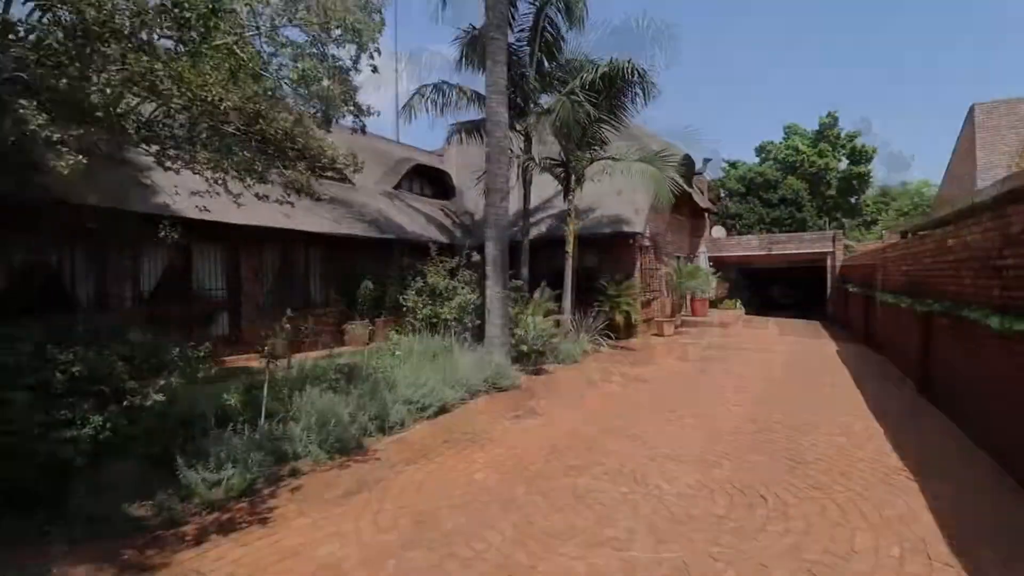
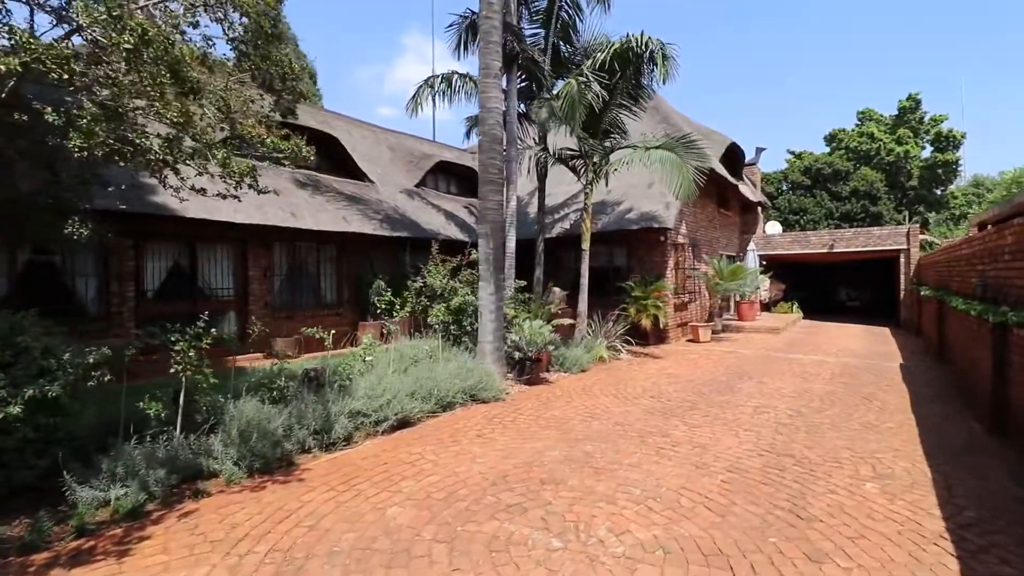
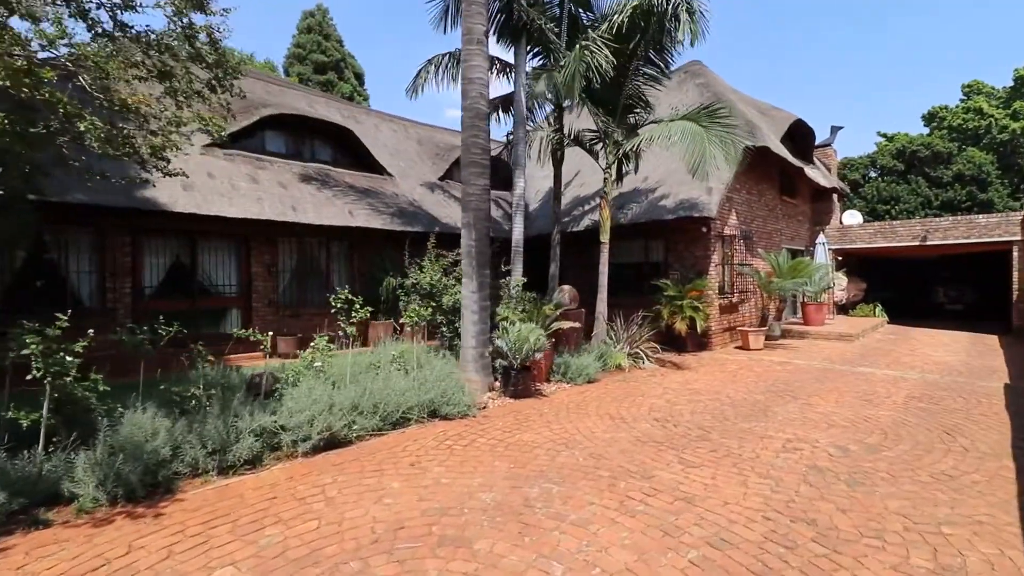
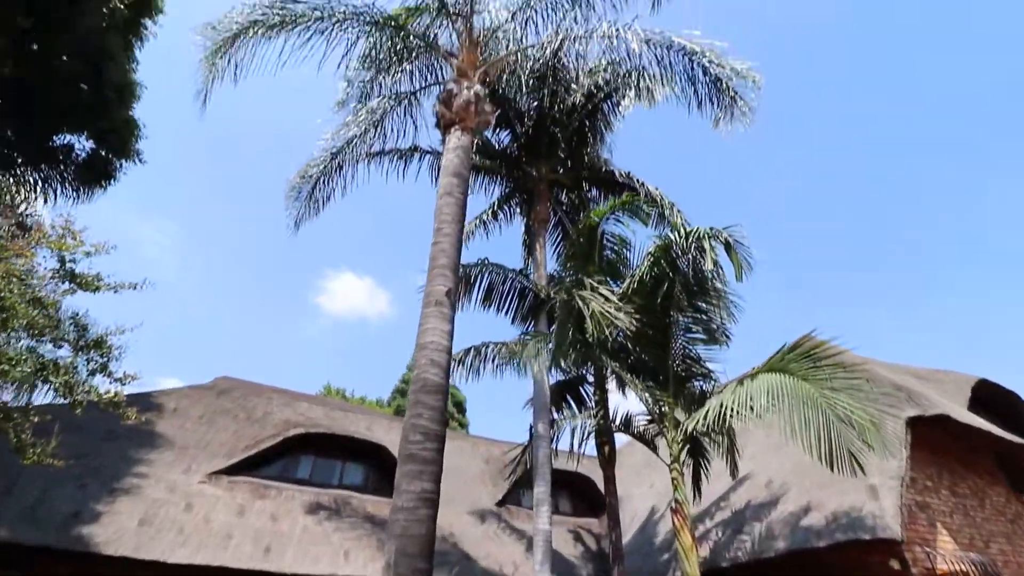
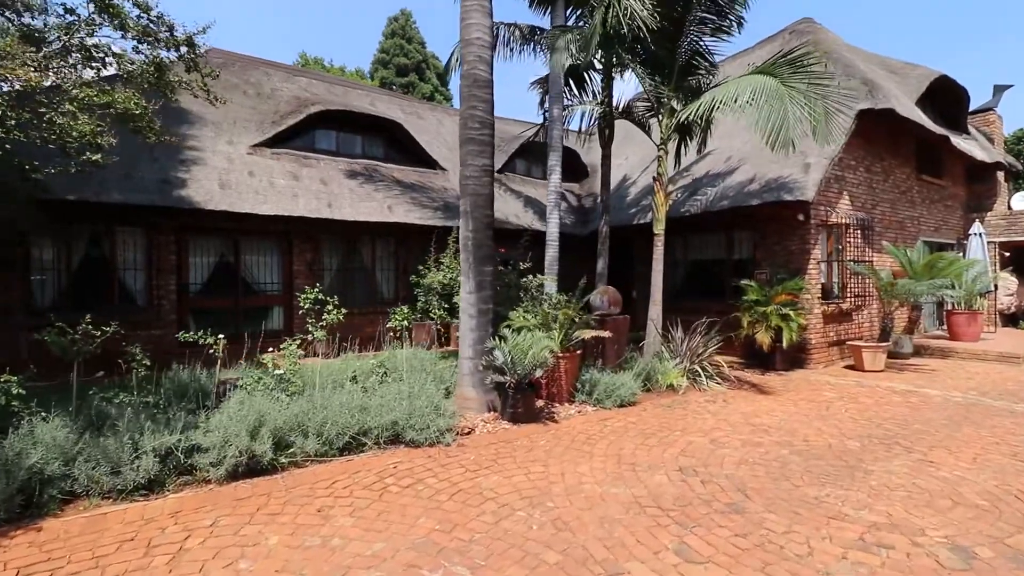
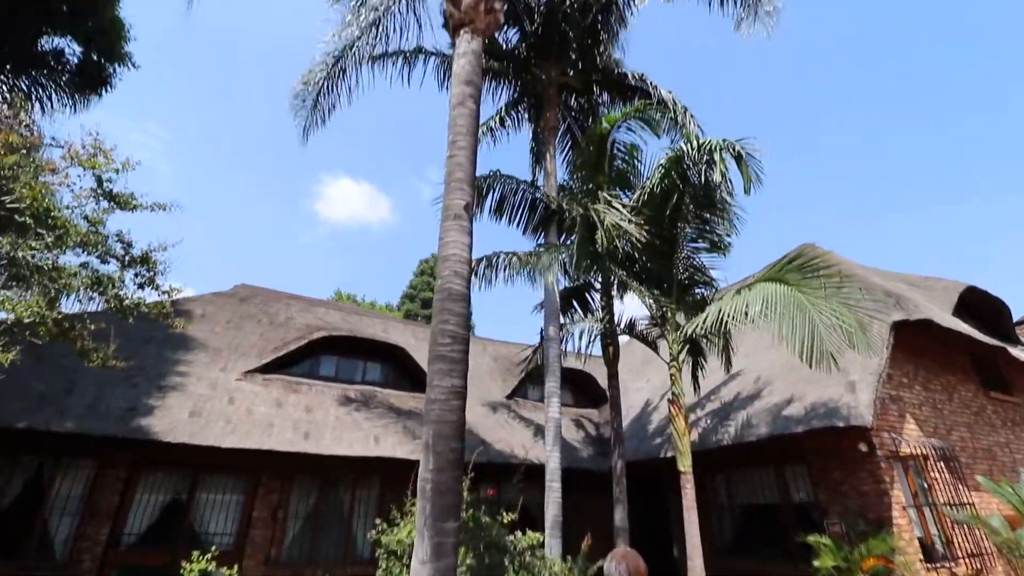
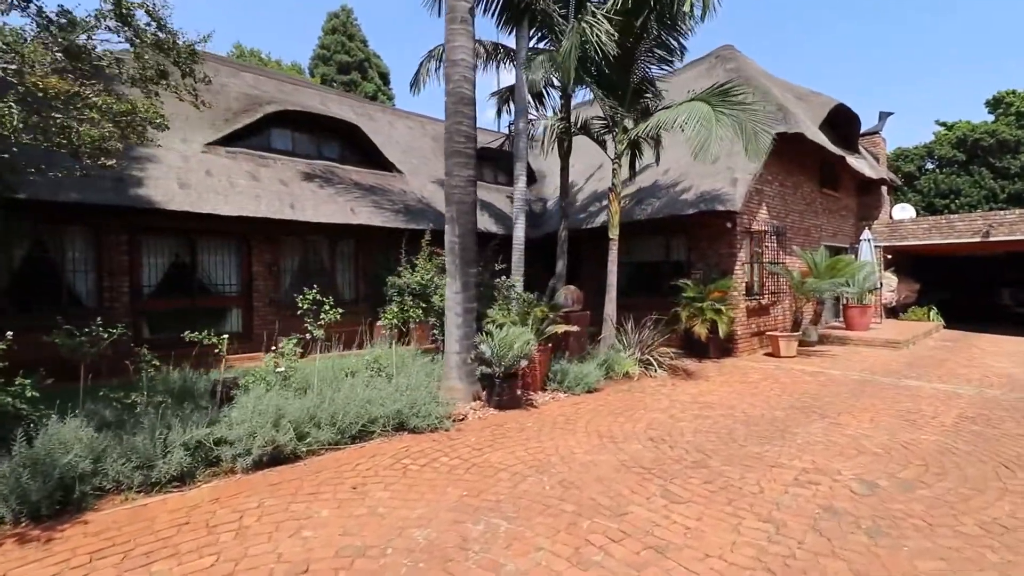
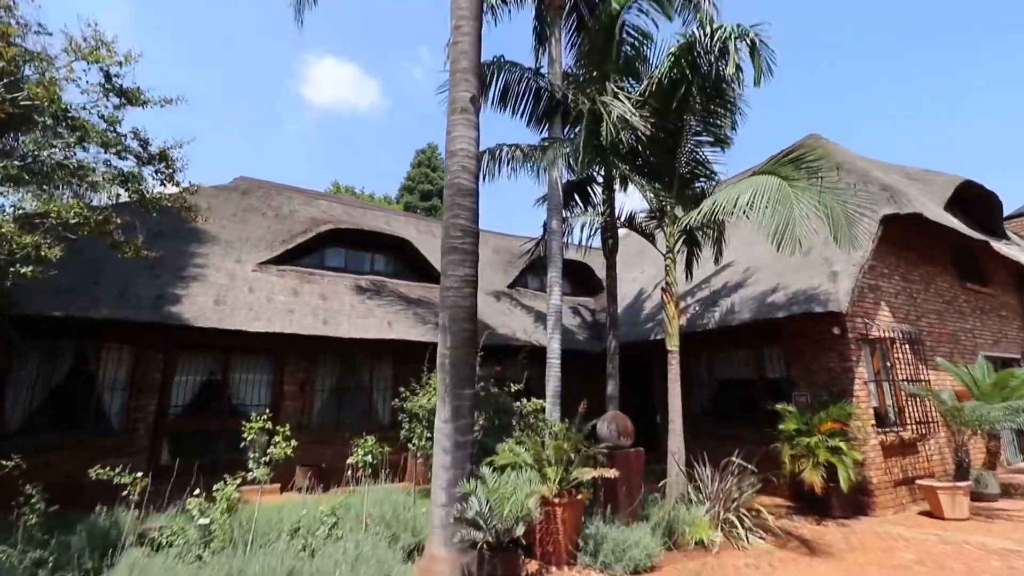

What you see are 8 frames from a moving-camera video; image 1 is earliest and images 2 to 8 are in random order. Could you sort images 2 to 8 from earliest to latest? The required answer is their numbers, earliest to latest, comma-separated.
2, 3, 7, 5, 8, 6, 4
